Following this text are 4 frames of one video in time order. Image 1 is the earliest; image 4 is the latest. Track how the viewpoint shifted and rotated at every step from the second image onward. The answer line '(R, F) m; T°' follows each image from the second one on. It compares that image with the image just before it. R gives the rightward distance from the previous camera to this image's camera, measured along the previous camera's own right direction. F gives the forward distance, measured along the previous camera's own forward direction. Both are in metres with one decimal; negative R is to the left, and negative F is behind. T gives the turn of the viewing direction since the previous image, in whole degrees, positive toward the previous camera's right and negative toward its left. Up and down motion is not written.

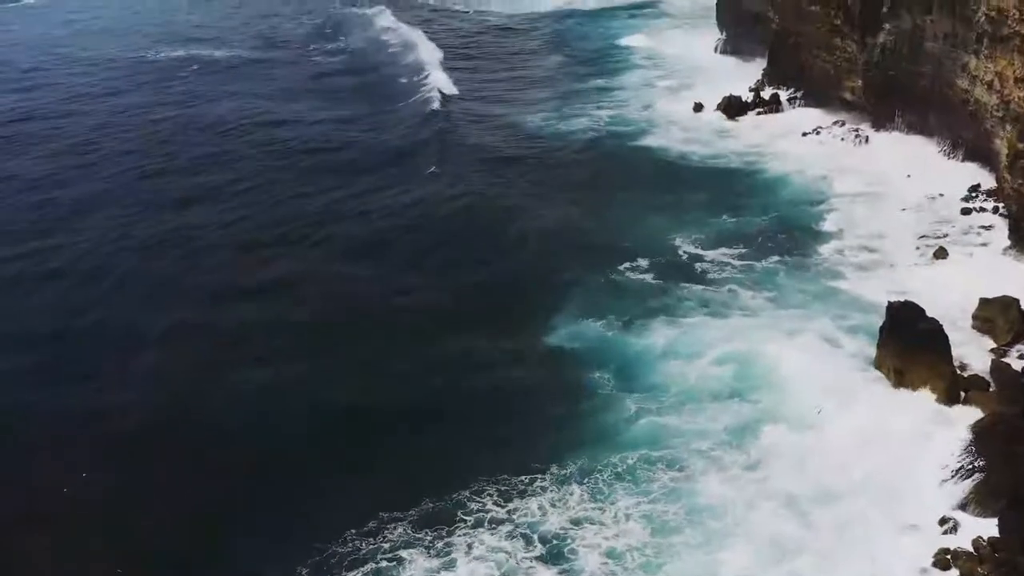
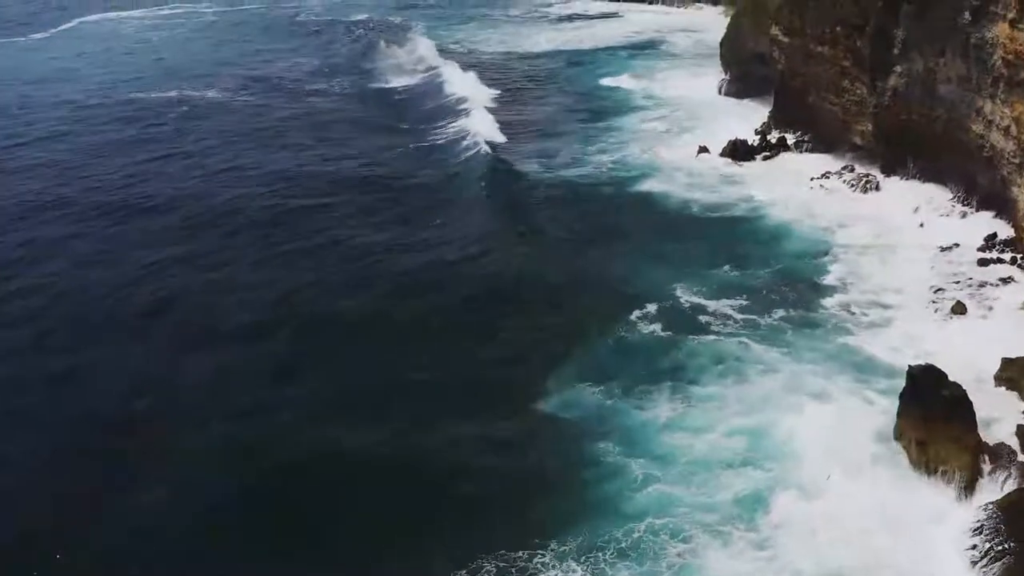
(0.0, +1.1) m; 0°
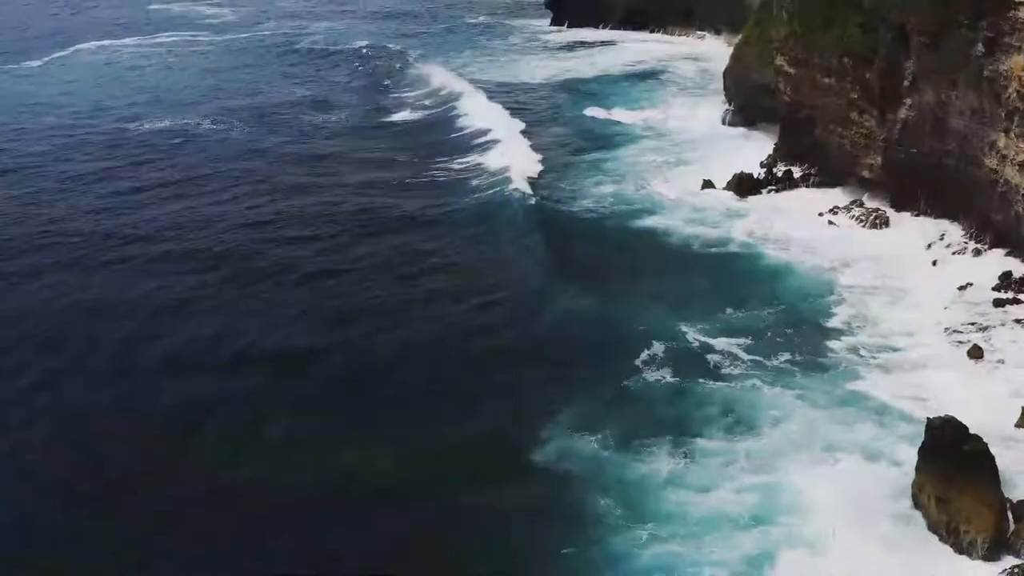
(0.0, +0.9) m; 0°
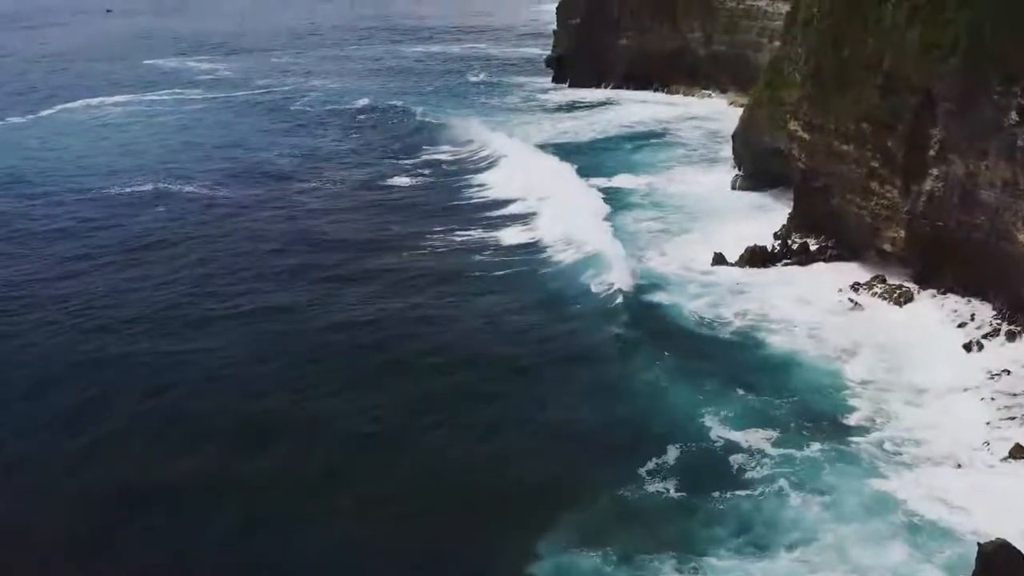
(0.0, +2.1) m; 0°
